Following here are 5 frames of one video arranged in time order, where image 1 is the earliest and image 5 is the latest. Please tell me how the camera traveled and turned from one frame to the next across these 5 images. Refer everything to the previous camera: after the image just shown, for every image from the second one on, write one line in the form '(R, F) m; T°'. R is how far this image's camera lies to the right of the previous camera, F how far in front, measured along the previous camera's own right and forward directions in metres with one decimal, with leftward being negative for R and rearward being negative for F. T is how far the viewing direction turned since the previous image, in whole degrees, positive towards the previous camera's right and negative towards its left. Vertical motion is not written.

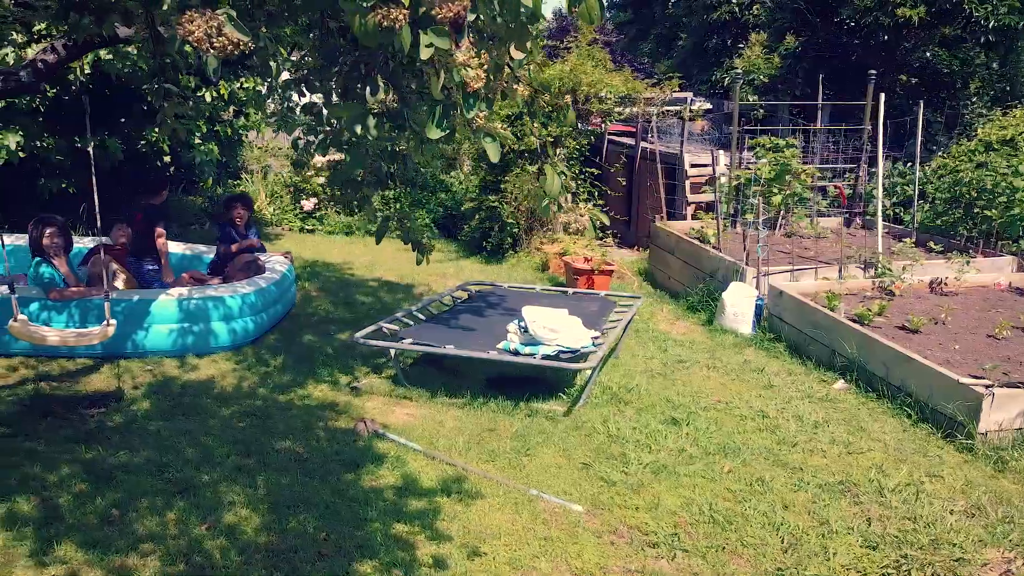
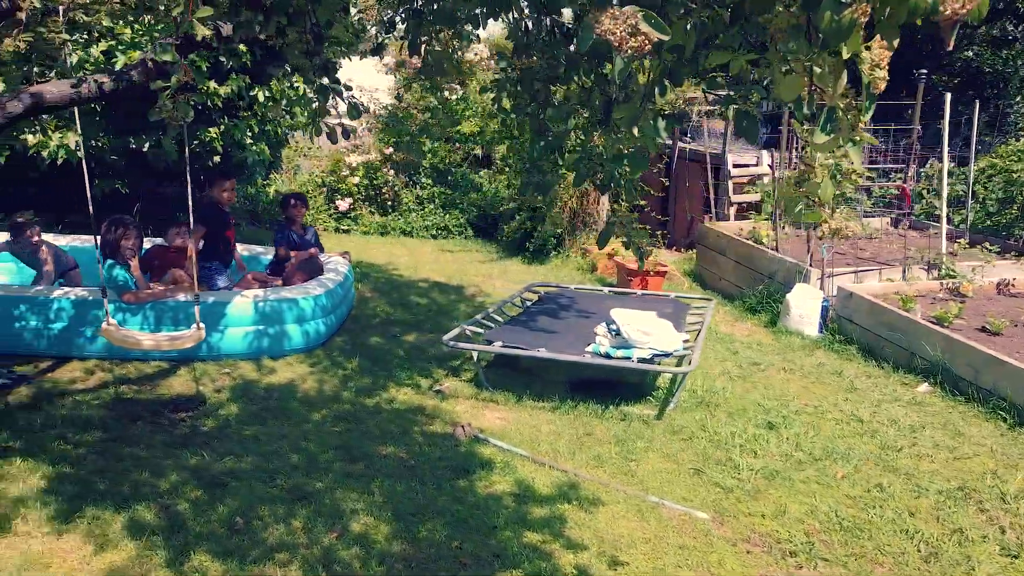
(-0.6, +0.1) m; 0°
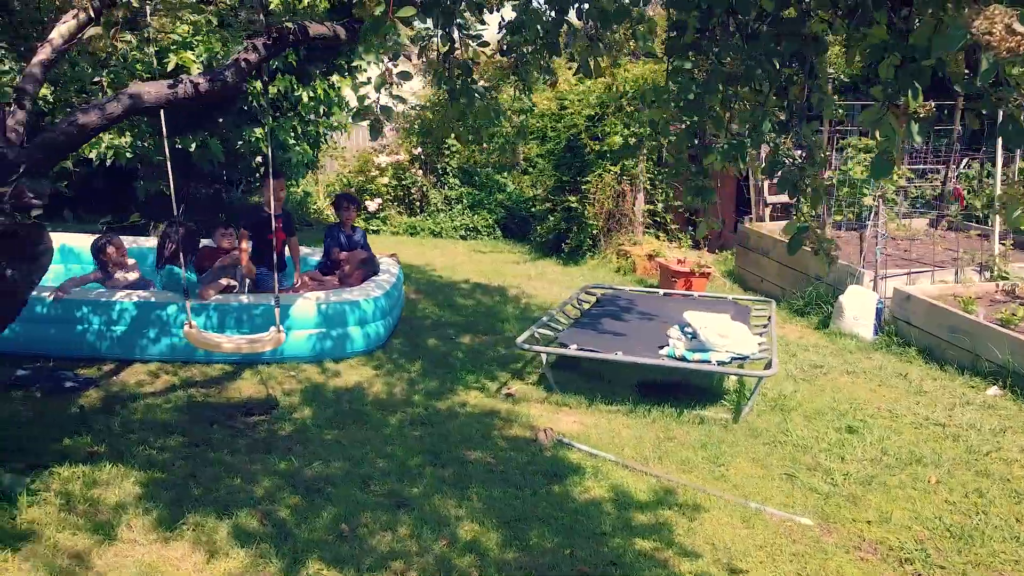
(-0.5, 0.0) m; 0°
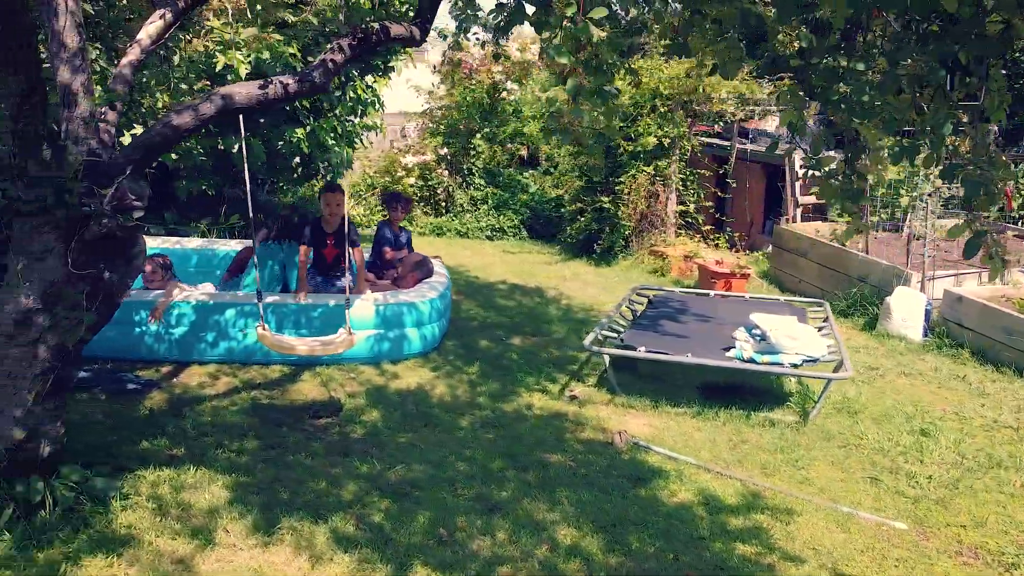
(-0.4, 0.0) m; 0°
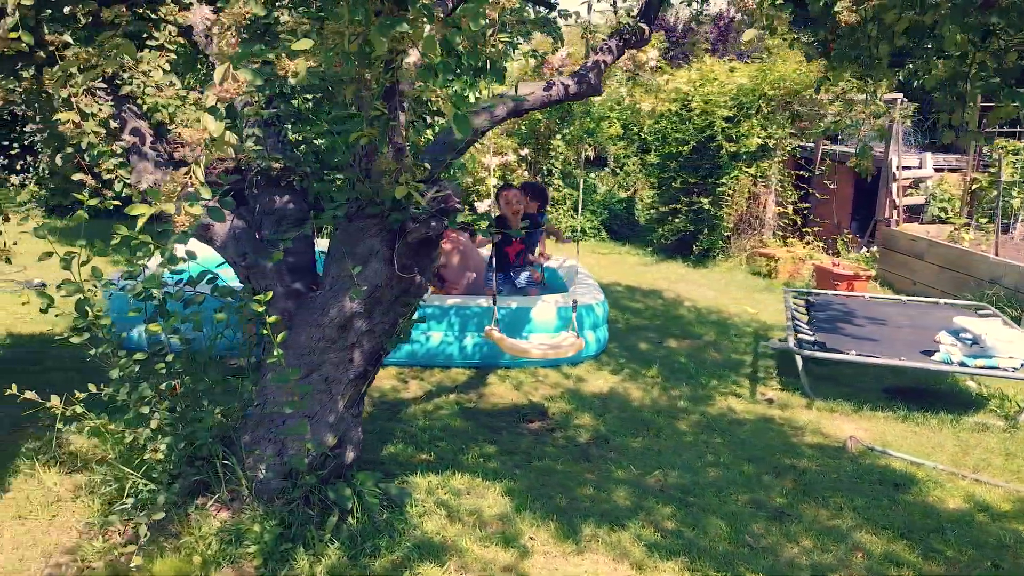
(-1.3, 0.0) m; 0°
